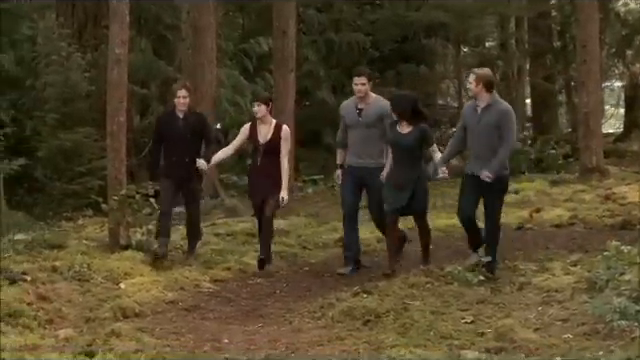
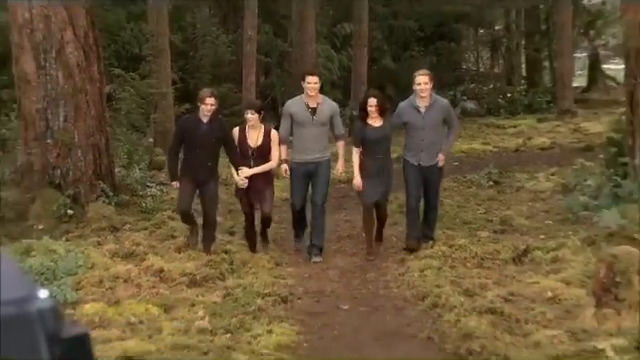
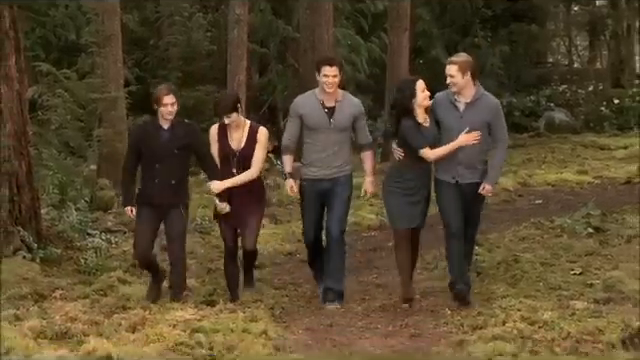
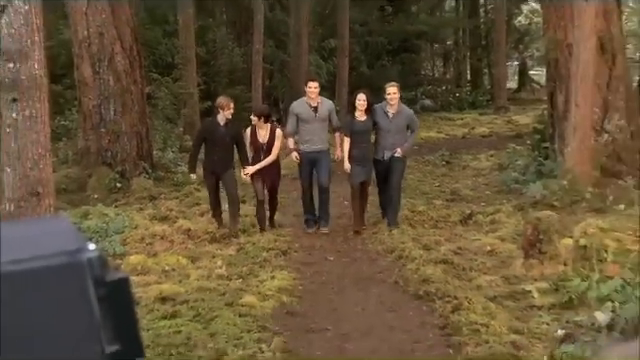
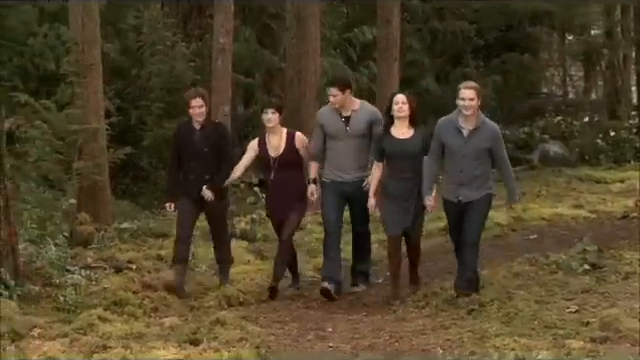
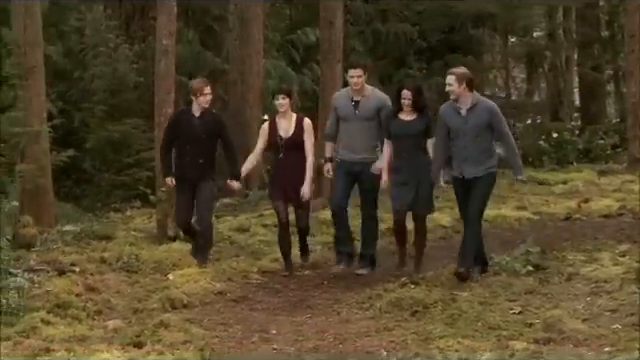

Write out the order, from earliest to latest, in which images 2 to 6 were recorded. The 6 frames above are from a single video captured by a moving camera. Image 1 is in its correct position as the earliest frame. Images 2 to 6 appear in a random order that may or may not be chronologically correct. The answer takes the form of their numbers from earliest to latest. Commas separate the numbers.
6, 5, 3, 2, 4
